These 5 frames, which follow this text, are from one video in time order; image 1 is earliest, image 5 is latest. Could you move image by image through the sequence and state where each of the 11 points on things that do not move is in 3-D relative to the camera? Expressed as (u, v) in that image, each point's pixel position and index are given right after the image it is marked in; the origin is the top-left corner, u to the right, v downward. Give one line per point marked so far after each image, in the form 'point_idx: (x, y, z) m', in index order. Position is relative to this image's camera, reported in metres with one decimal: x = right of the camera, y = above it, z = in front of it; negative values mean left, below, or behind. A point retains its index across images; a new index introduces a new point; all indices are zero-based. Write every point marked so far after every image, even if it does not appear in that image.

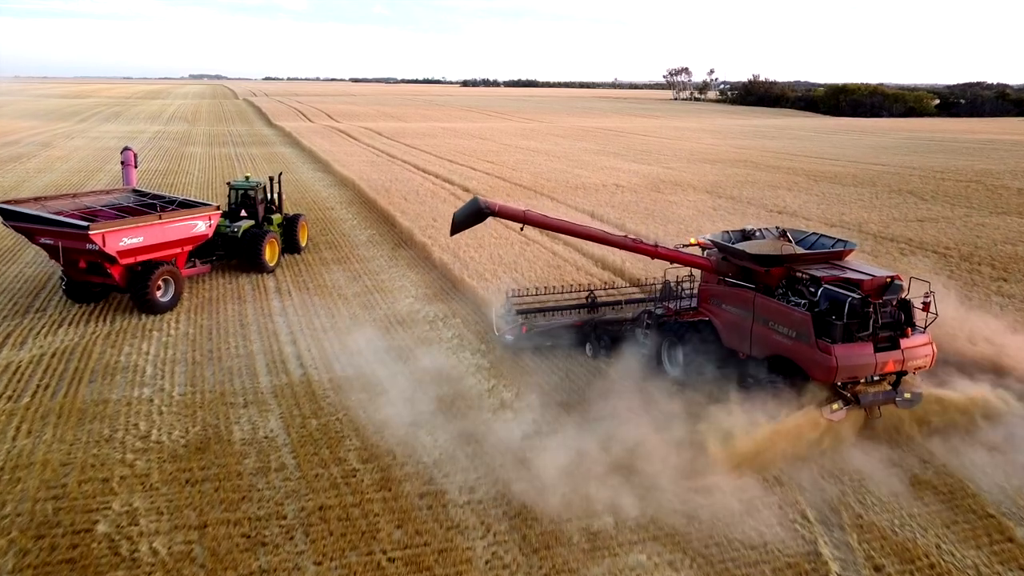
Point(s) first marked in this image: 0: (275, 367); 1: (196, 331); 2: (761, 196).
0: (-2.8, -1.0, +8.4) m
1: (-4.3, -0.6, +9.4) m
2: (+6.5, +2.4, +18.3) m
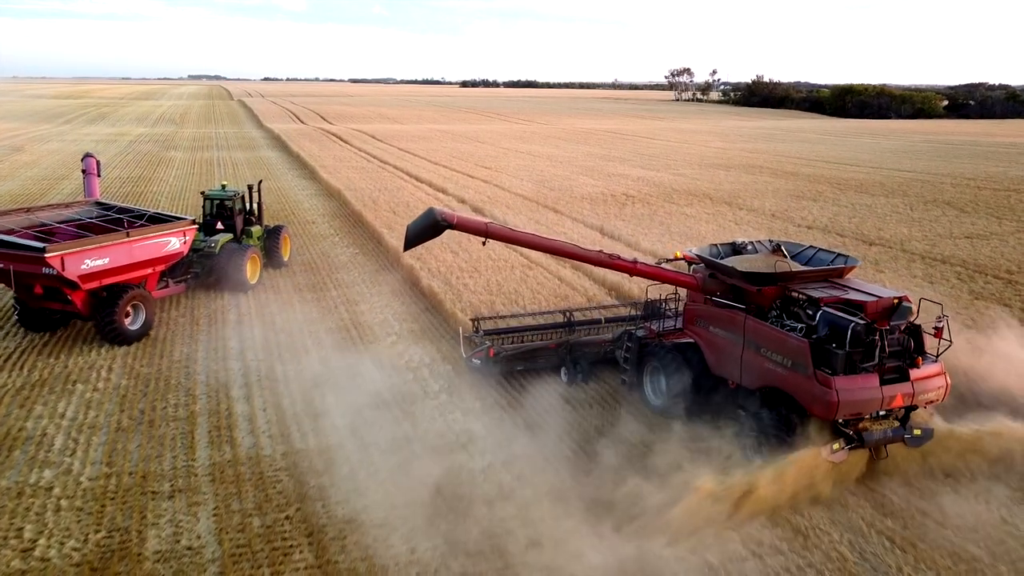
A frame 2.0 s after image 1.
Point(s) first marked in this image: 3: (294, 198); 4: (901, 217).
0: (-2.8, -1.4, +6.7) m
1: (-4.3, -1.1, +7.8) m
2: (+6.5, +1.9, +16.7) m
3: (-5.7, +2.4, +18.3) m
4: (+8.6, +1.6, +15.6) m
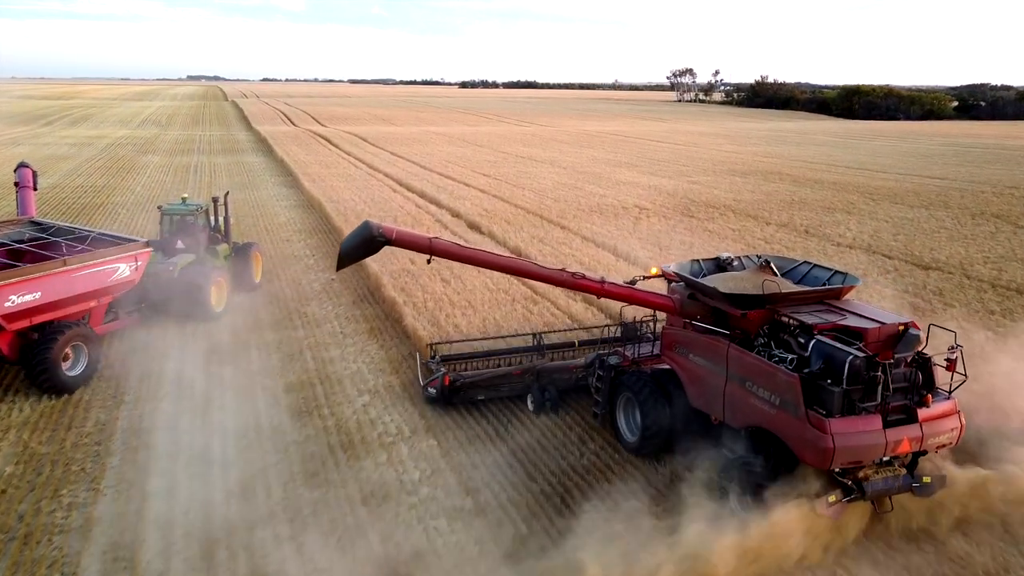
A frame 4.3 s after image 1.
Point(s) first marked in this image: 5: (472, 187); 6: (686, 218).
0: (-2.8, -2.0, +4.9) m
1: (-4.3, -1.6, +6.0) m
2: (+6.5, +1.4, +14.9) m
3: (-5.7, +1.8, +16.6) m
4: (+8.6, +1.1, +13.9) m
5: (-1.1, +2.7, +18.8) m
6: (+3.8, +1.5, +15.2) m
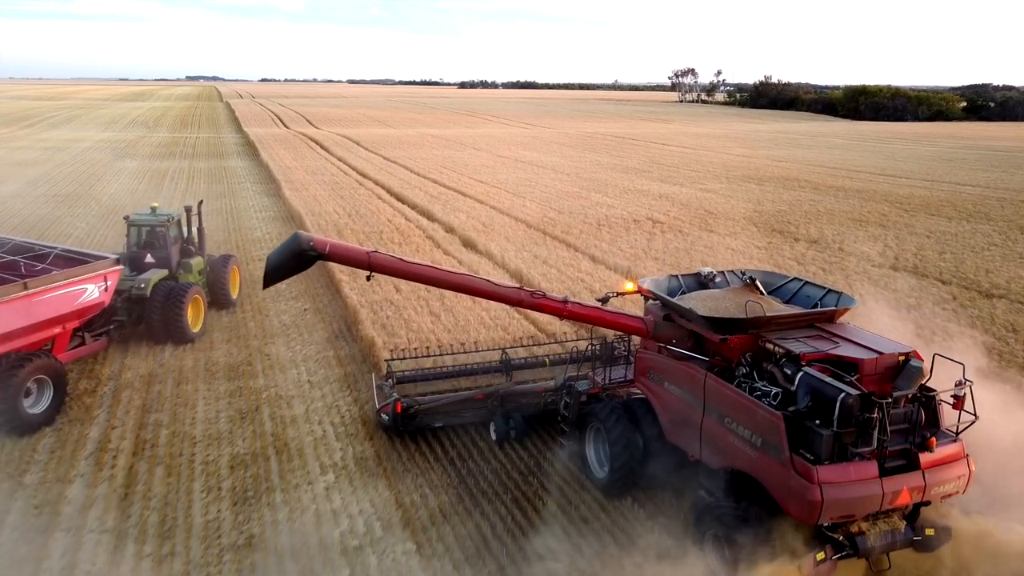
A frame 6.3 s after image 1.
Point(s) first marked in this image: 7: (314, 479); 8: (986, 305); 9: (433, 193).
0: (-2.8, -2.4, +3.4) m
1: (-4.2, -2.0, +4.5) m
2: (+6.5, +1.0, +13.4) m
3: (-5.7, +1.4, +15.1) m
4: (+8.6, +0.7, +12.4) m
5: (-1.1, +2.3, +17.4) m
6: (+3.8, +1.1, +13.7) m
7: (-1.7, -1.6, +6.0) m
8: (+6.7, -0.3, +9.7) m
9: (-2.0, +2.5, +17.9) m
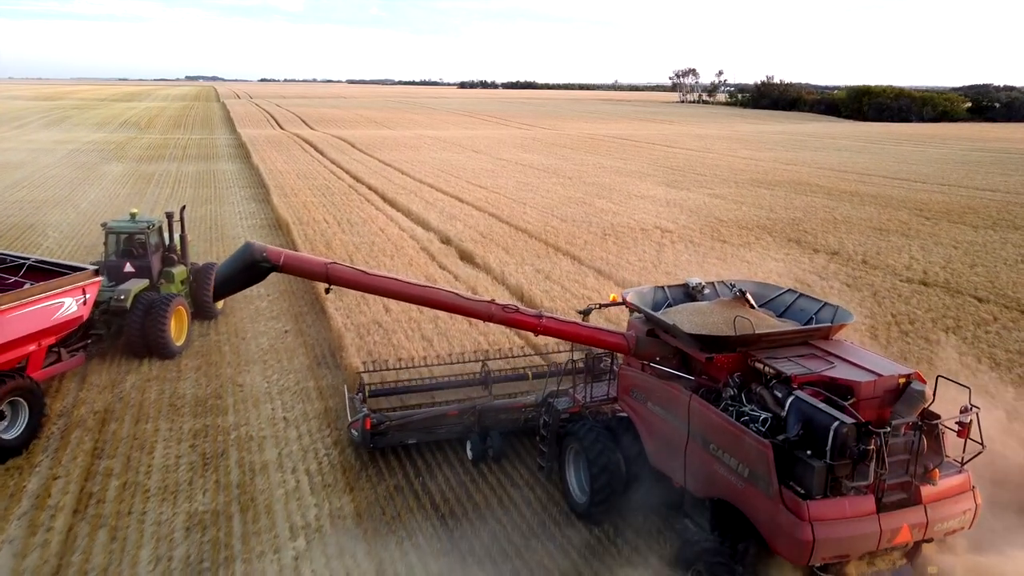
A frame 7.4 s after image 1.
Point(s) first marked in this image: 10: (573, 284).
0: (-2.8, -2.6, +2.6) m
1: (-4.2, -2.2, +3.7) m
2: (+6.5, +0.7, +12.6) m
3: (-5.7, +1.2, +14.2) m
4: (+8.6, +0.4, +11.5) m
5: (-1.1, +2.0, +16.5) m
6: (+3.8, +0.8, +12.9) m
7: (-1.7, -1.9, +5.2) m
8: (+6.7, -0.5, +8.9) m
9: (-2.0, +2.2, +17.0) m
10: (+1.2, -0.1, +10.2) m
